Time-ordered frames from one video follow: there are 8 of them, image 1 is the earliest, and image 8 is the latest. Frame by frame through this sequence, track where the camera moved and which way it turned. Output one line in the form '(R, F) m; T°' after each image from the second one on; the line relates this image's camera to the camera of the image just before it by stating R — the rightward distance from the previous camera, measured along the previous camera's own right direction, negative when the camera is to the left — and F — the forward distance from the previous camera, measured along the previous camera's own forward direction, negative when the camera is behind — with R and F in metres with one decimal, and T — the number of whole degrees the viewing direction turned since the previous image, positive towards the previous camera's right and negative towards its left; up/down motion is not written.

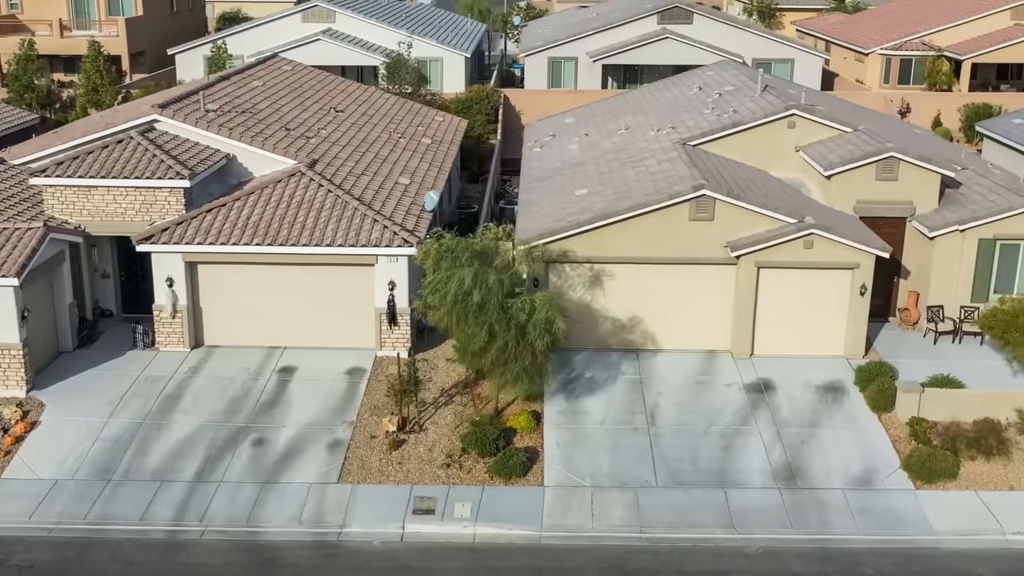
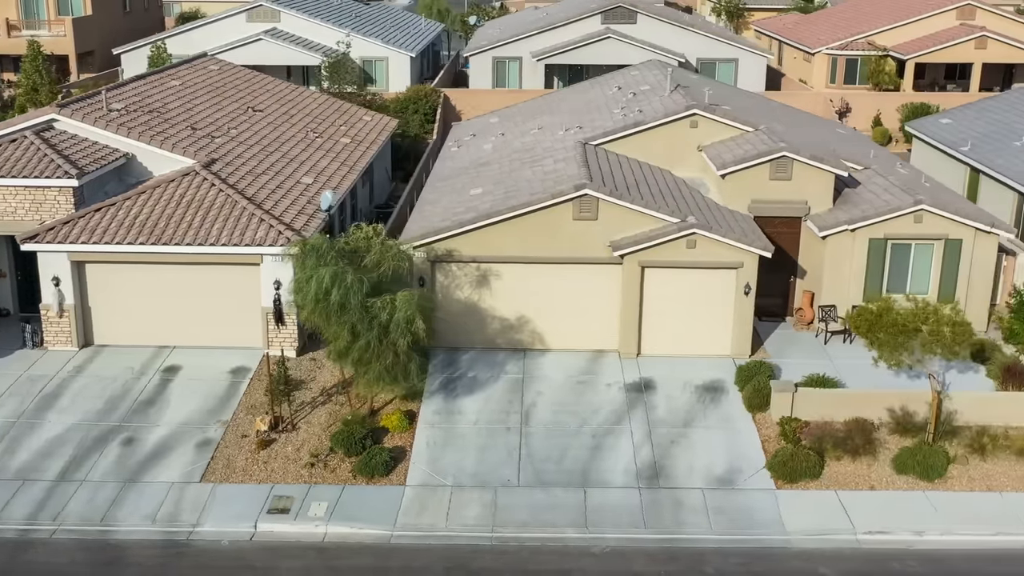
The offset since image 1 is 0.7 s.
(+2.4, 0.0) m; 0°
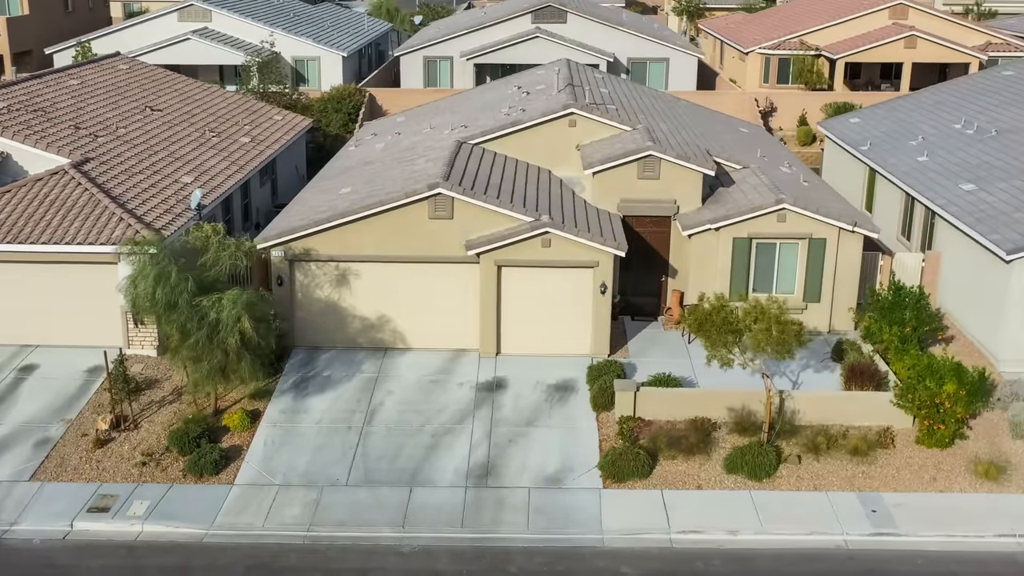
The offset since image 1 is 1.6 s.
(+3.0, 0.0) m; 0°
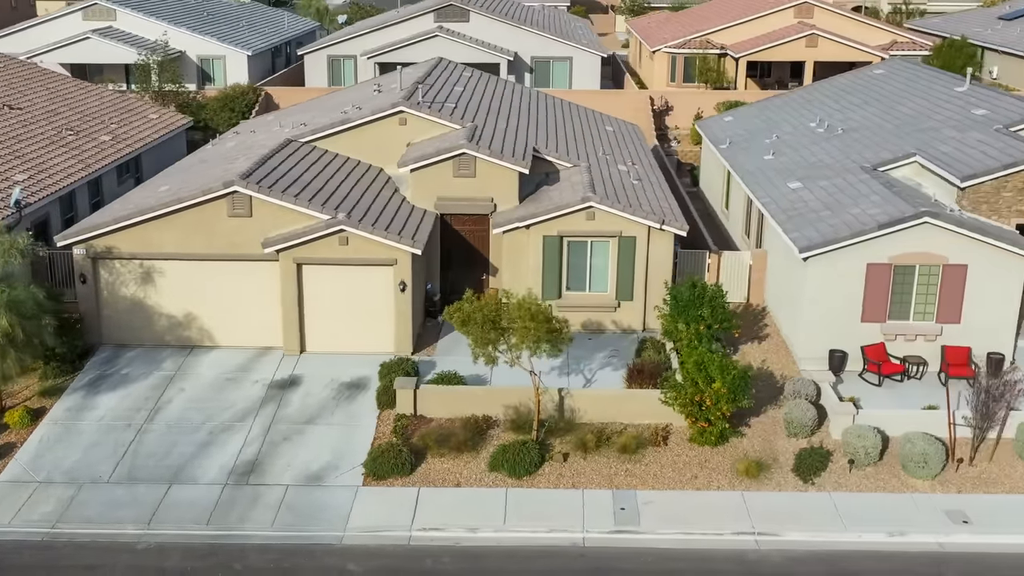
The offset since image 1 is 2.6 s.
(+4.2, 0.0) m; 0°
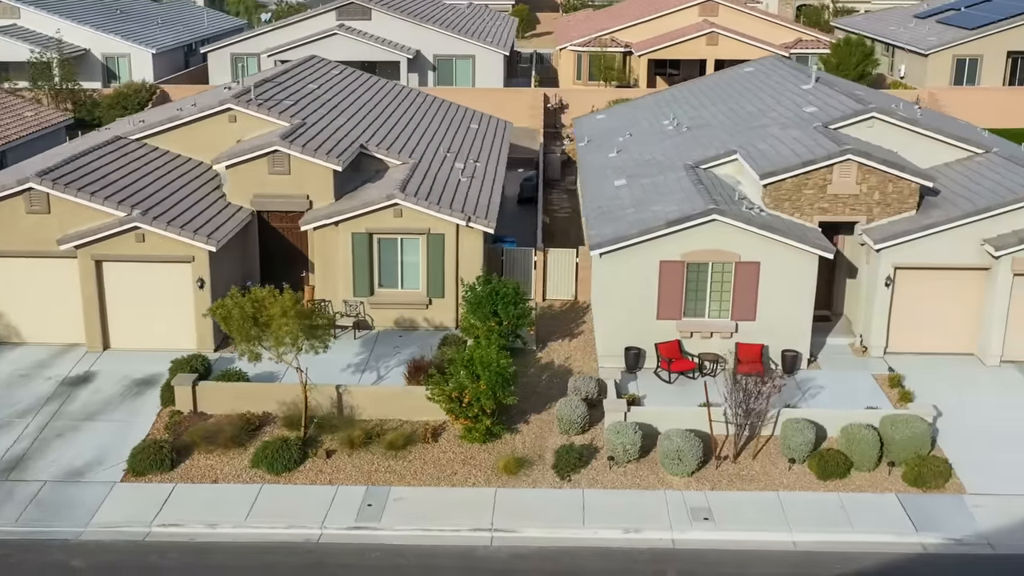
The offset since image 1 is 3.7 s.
(+4.3, 0.0) m; 0°
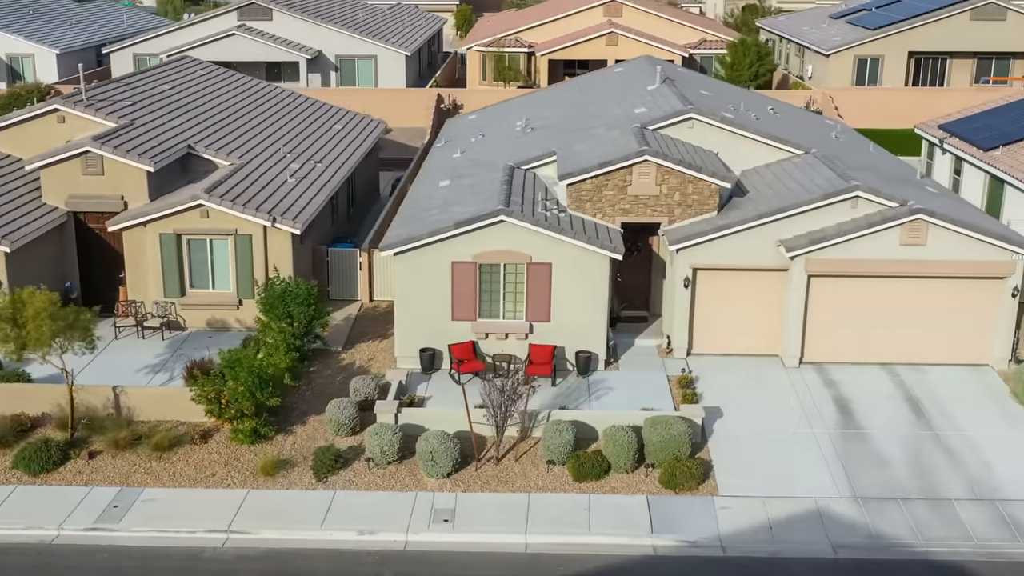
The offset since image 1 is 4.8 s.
(+4.3, 0.0) m; 0°
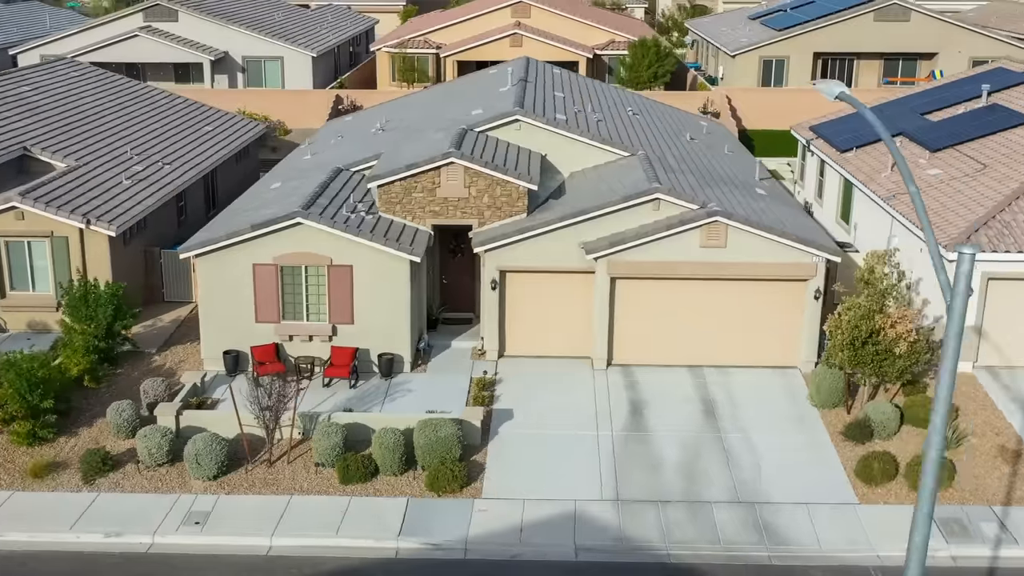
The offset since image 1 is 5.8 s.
(+4.1, 0.0) m; 0°
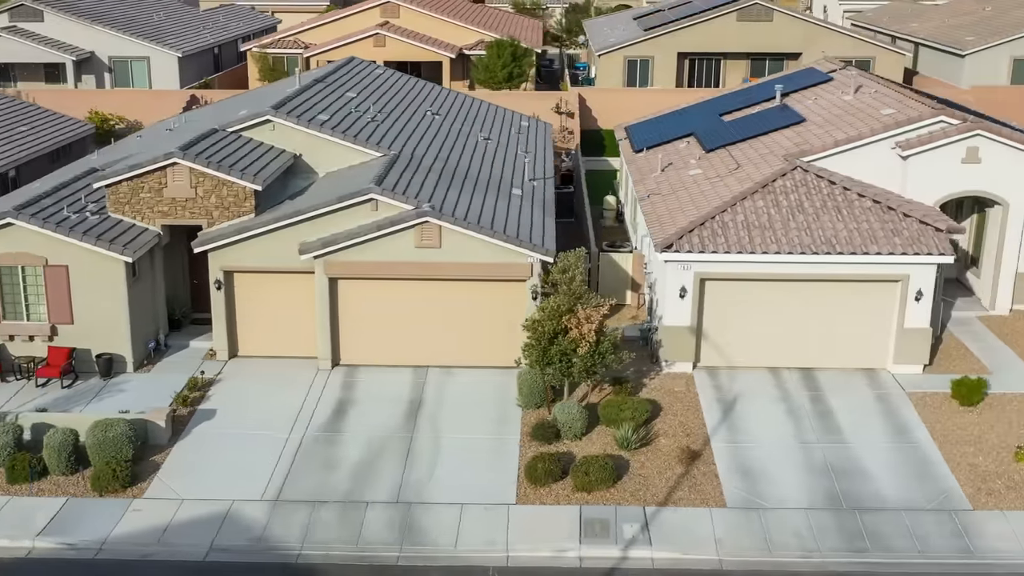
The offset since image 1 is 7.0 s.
(+5.8, 0.0) m; 0°
